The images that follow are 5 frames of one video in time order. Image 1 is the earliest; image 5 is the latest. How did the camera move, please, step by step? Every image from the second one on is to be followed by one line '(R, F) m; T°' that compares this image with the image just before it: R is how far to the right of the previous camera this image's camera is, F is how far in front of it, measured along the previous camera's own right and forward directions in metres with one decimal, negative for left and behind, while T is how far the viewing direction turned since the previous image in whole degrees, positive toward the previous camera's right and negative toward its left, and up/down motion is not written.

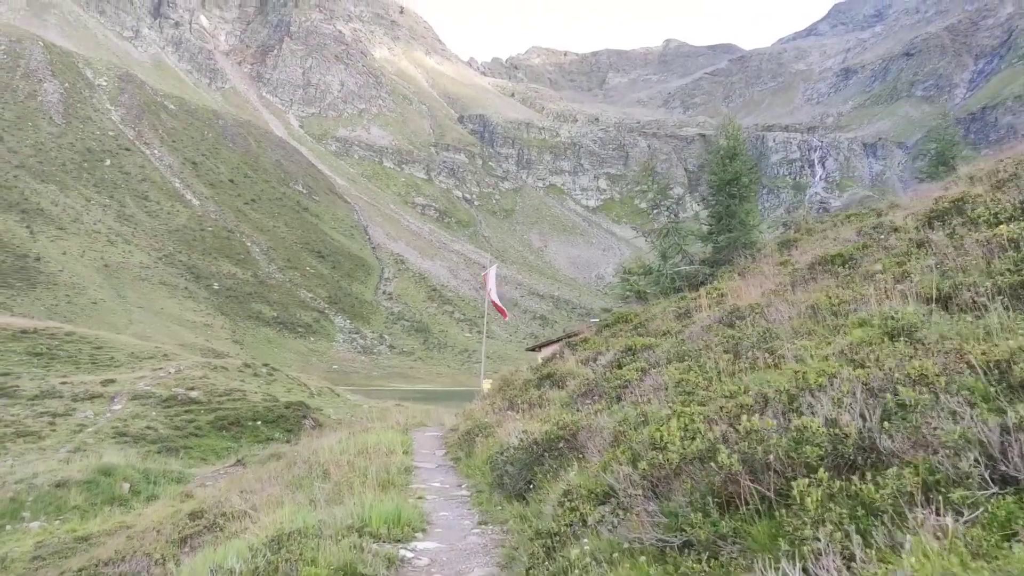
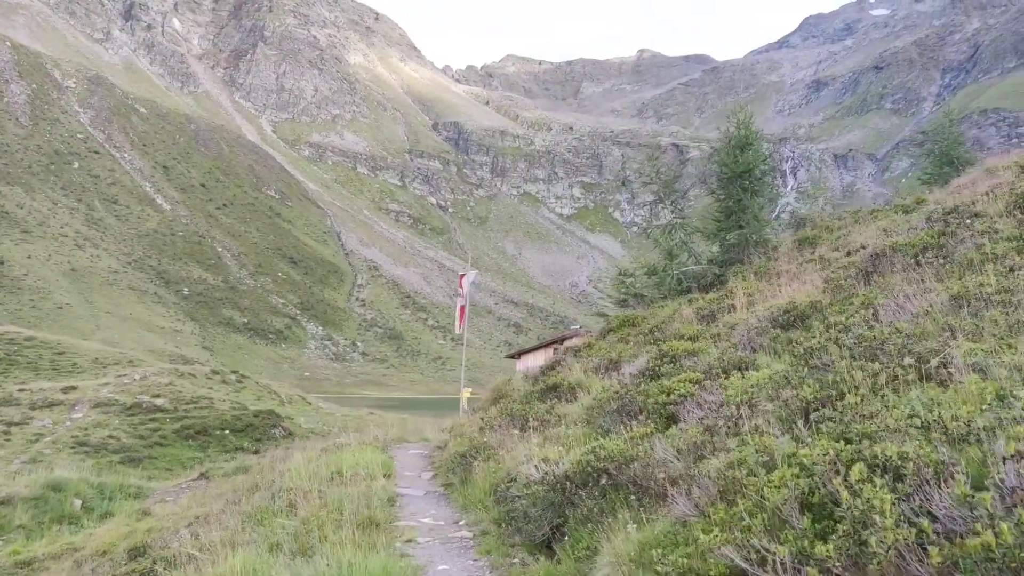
(-0.1, +0.7) m; +2°
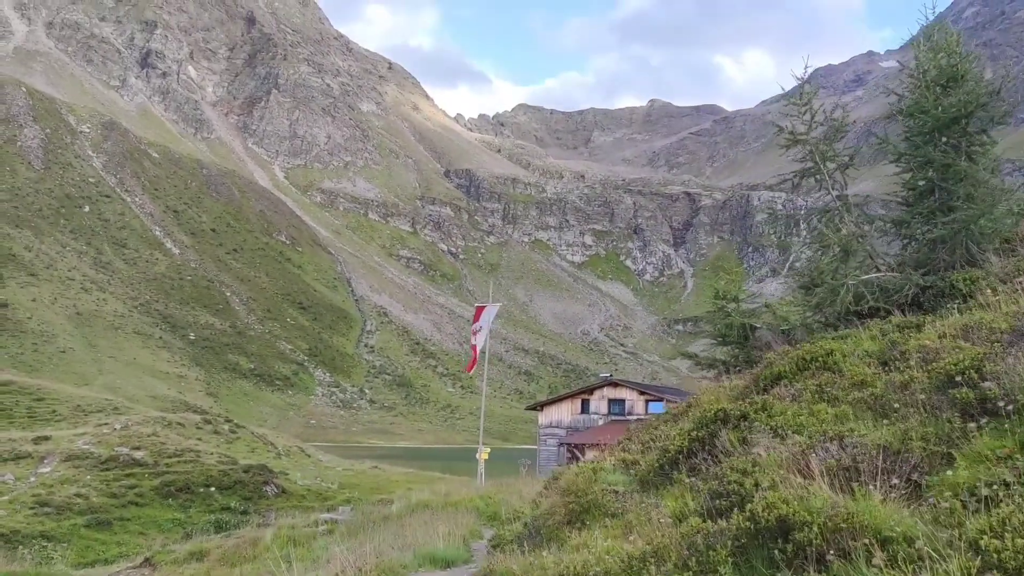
(-0.3, +2.6) m; -1°
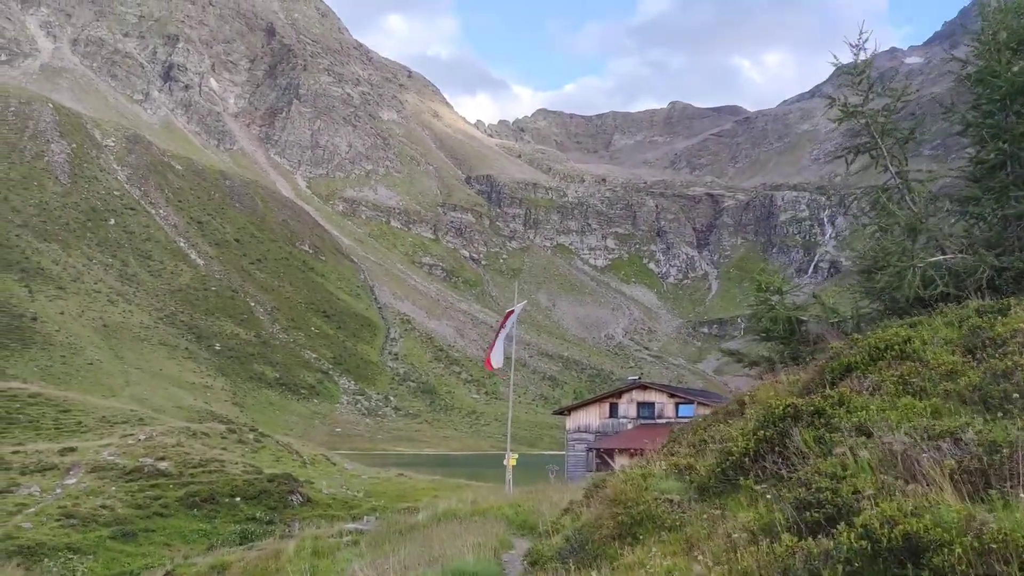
(0.0, +0.3) m; -1°
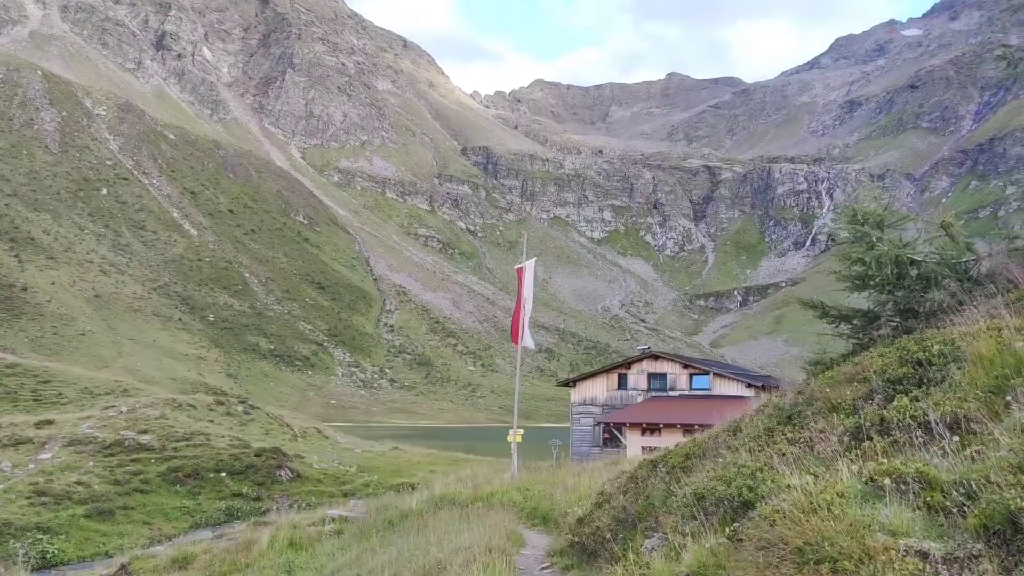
(-0.1, +1.3) m; 0°
